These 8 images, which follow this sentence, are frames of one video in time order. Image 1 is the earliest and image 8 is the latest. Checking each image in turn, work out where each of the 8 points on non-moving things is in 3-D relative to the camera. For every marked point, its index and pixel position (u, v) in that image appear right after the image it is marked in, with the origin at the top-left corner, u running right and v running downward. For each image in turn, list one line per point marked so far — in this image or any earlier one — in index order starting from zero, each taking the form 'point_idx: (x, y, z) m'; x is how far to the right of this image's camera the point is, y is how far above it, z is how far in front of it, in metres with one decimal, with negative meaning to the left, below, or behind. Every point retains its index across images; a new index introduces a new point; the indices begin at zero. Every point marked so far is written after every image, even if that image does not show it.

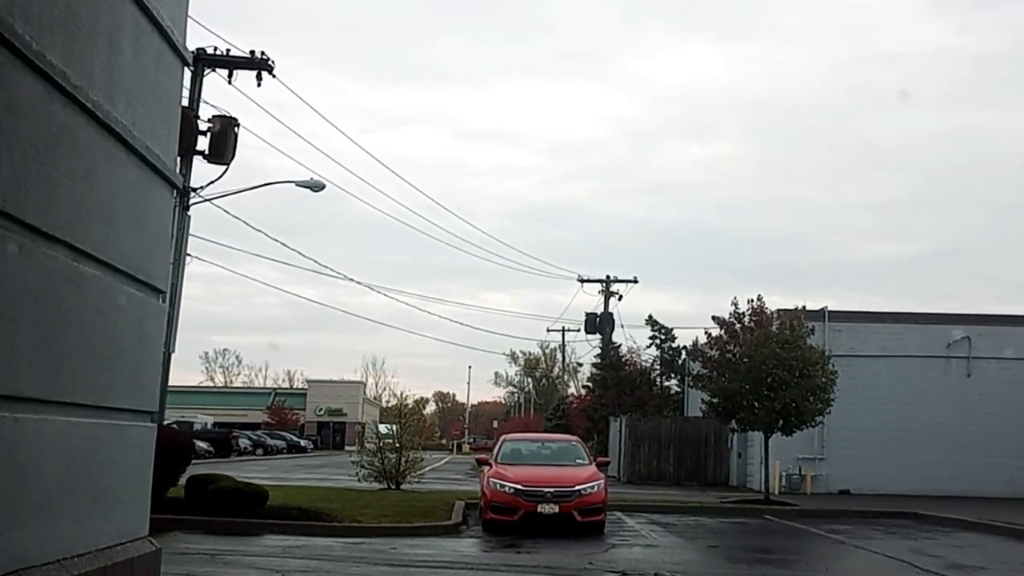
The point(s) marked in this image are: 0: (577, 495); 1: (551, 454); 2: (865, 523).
0: (+1.0, -3.1, +17.2) m
1: (+0.6, -2.7, +19.2) m
2: (+6.2, -4.1, +19.9) m
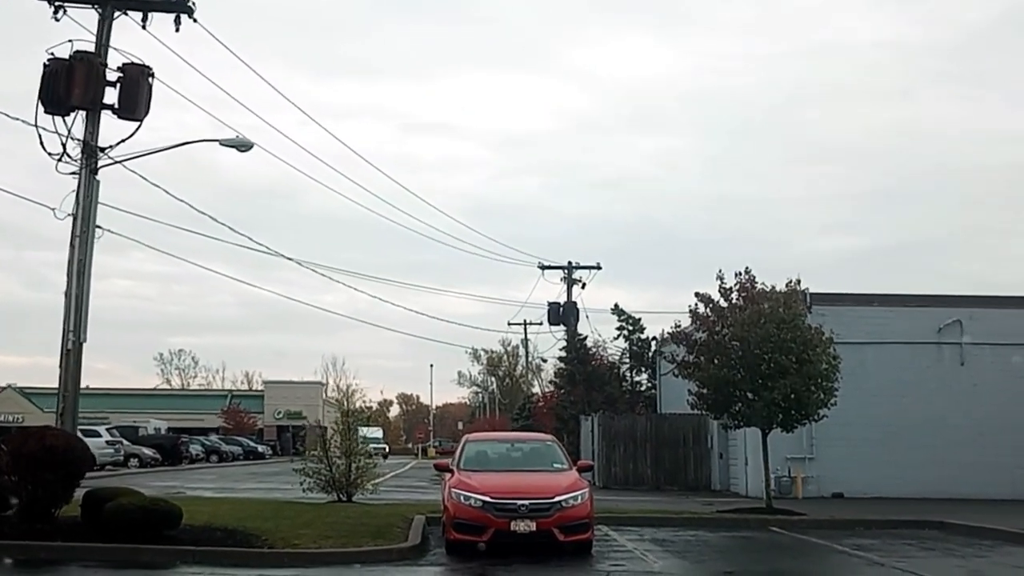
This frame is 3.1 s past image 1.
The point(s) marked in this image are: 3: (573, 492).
0: (+0.6, -2.8, +14.3) m
1: (+0.1, -2.4, +16.3) m
2: (+5.7, -3.7, +17.1) m
3: (+0.8, -2.6, +14.6) m
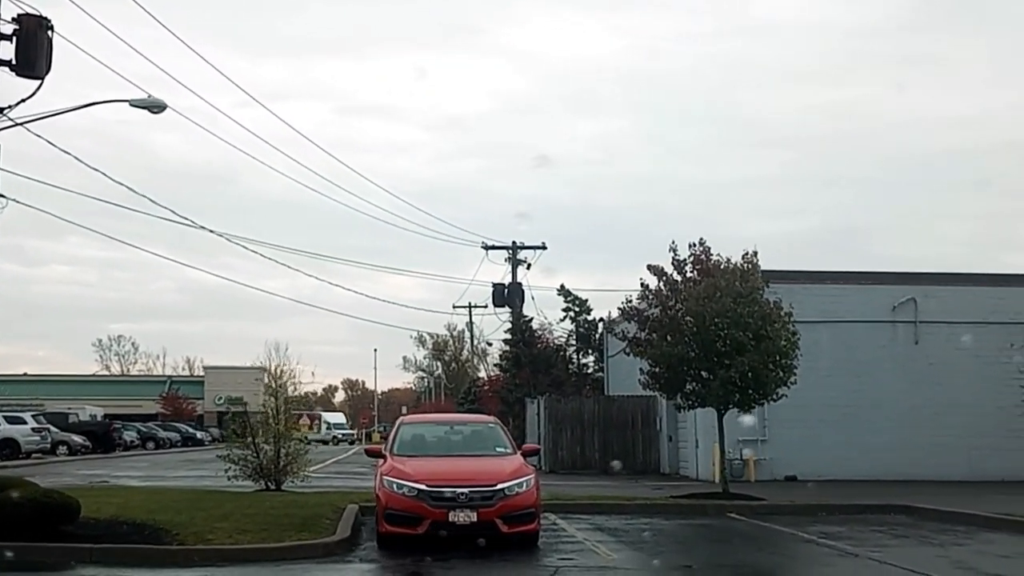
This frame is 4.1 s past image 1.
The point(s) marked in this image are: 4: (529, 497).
0: (-0.1, -2.4, +12.9) m
1: (-0.7, -2.0, +14.9) m
2: (+4.9, -3.3, +16.0) m
3: (+0.1, -2.2, +13.2) m
4: (+0.2, -2.4, +13.2) m
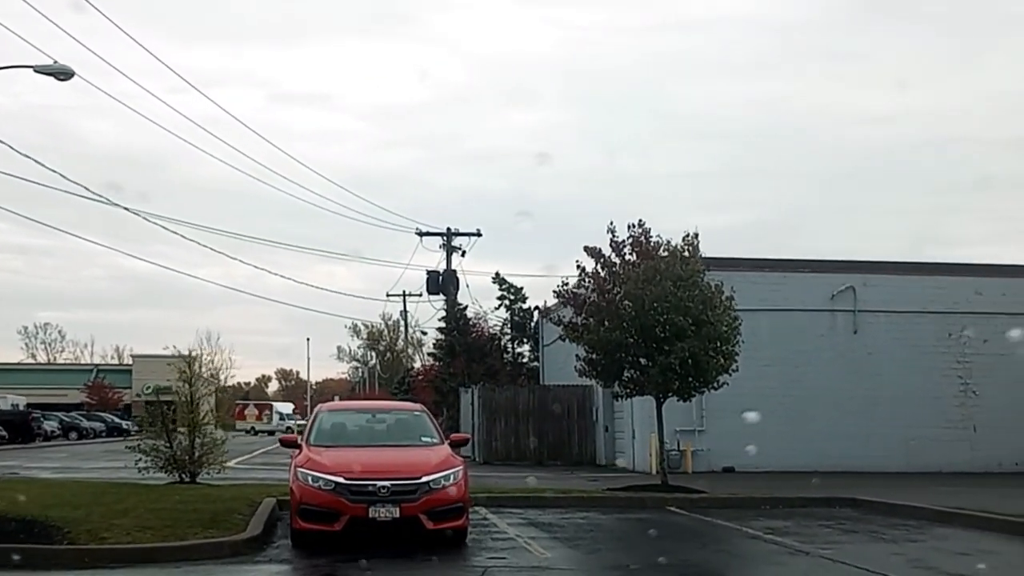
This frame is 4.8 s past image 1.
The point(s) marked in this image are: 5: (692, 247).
0: (-0.9, -2.1, +11.9) m
1: (-1.5, -1.7, +13.9) m
2: (+3.9, -3.1, +15.3) m
3: (-0.7, -2.0, +12.2) m
4: (-0.6, -2.2, +12.2) m
5: (+3.1, +0.7, +19.4) m
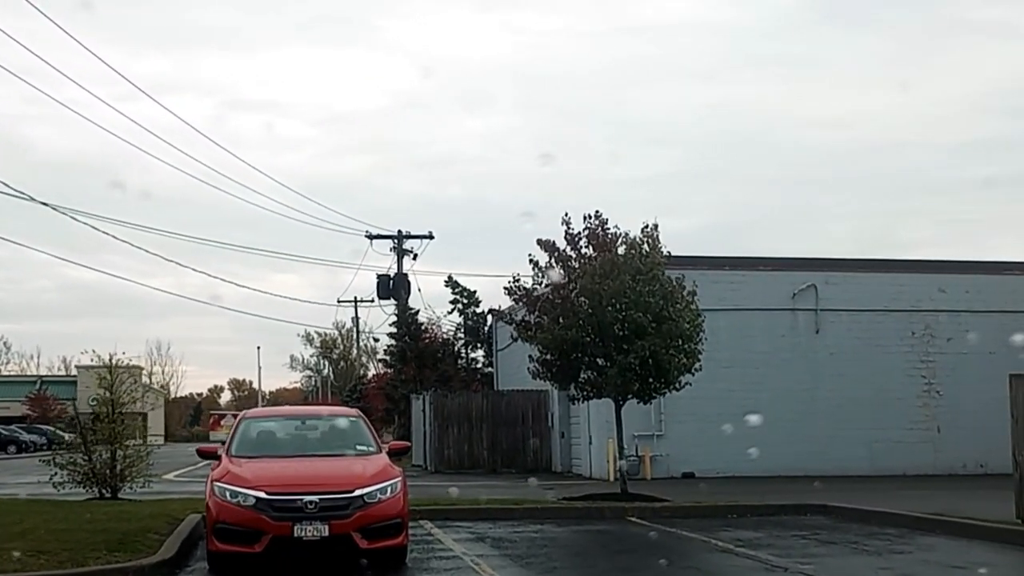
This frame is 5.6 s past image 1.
0: (-1.4, -2.0, +10.6) m
1: (-2.1, -1.6, +12.5) m
2: (+3.3, -3.0, +14.2) m
3: (-1.2, -1.9, +10.9) m
4: (-1.1, -2.1, +10.9) m
5: (+2.2, +0.8, +18.2) m
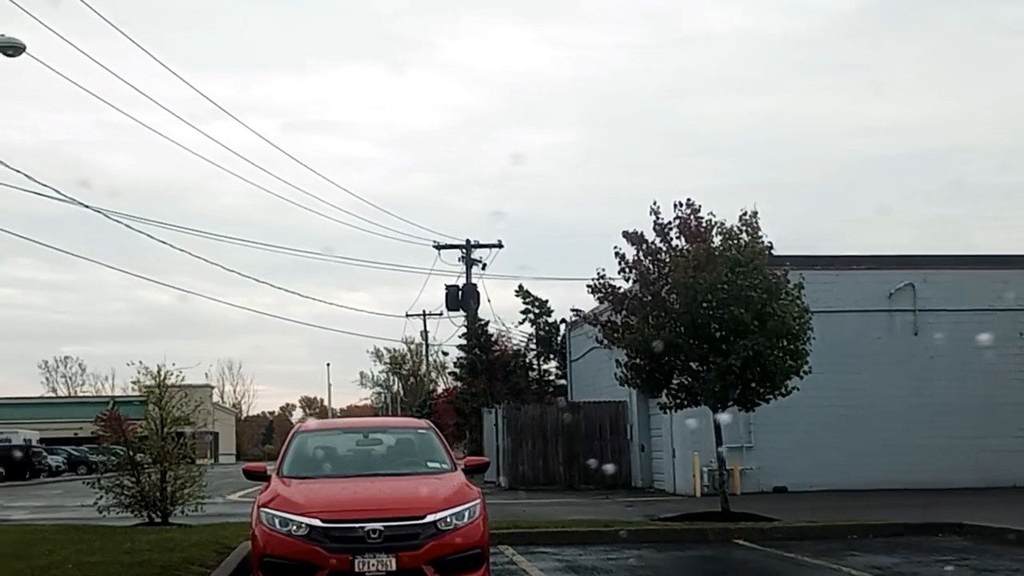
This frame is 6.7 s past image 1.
0: (-0.6, -1.9, +8.9) m
1: (-1.2, -1.6, +10.9) m
2: (+4.3, -2.8, +12.2) m
3: (-0.4, -1.8, +9.2) m
4: (-0.3, -2.0, +9.2) m
5: (+3.4, +0.9, +16.3) m
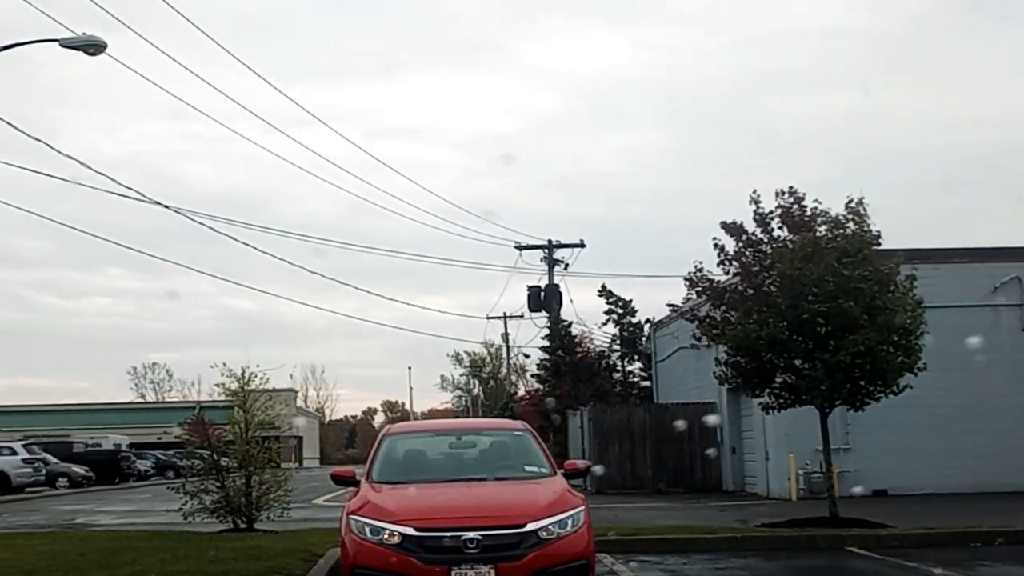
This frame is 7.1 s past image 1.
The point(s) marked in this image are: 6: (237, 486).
0: (+0.2, -1.8, +8.2) m
1: (-0.3, -1.5, +10.2) m
2: (+5.3, -2.7, +11.2) m
3: (+0.3, -1.7, +8.5) m
4: (+0.5, -1.9, +8.5) m
5: (+4.6, +1.0, +15.4) m
6: (-3.9, -2.8, +16.3) m
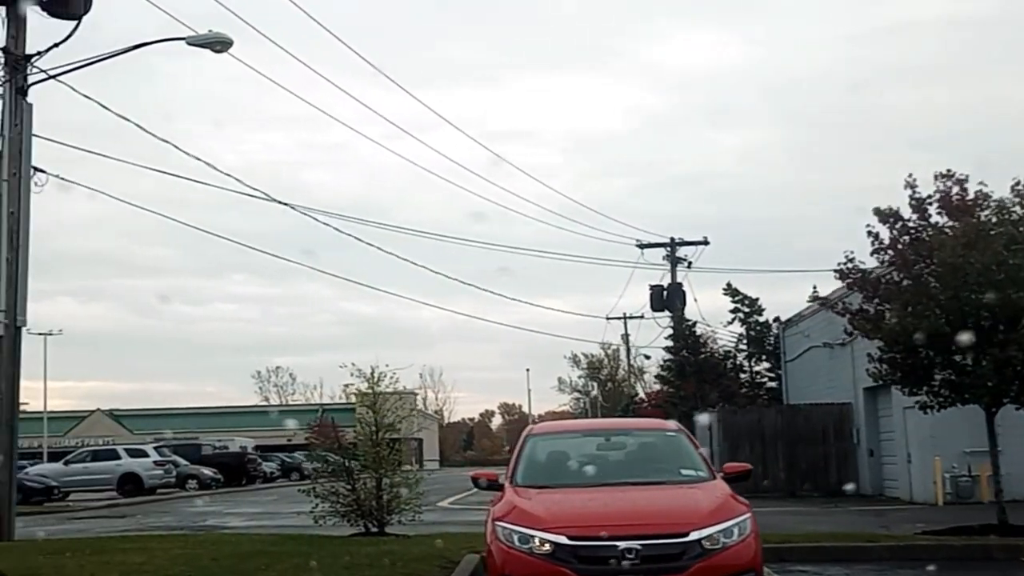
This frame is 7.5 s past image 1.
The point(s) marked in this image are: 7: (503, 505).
0: (+1.2, -1.7, +7.5) m
1: (+0.9, -1.4, +9.5) m
2: (+6.6, -2.5, +9.9) m
3: (+1.4, -1.6, +7.8) m
4: (+1.6, -1.8, +7.7) m
5: (+6.3, +1.1, +14.2) m
6: (-2.0, -2.8, +15.9) m
7: (-0.1, -1.6, +8.5) m
